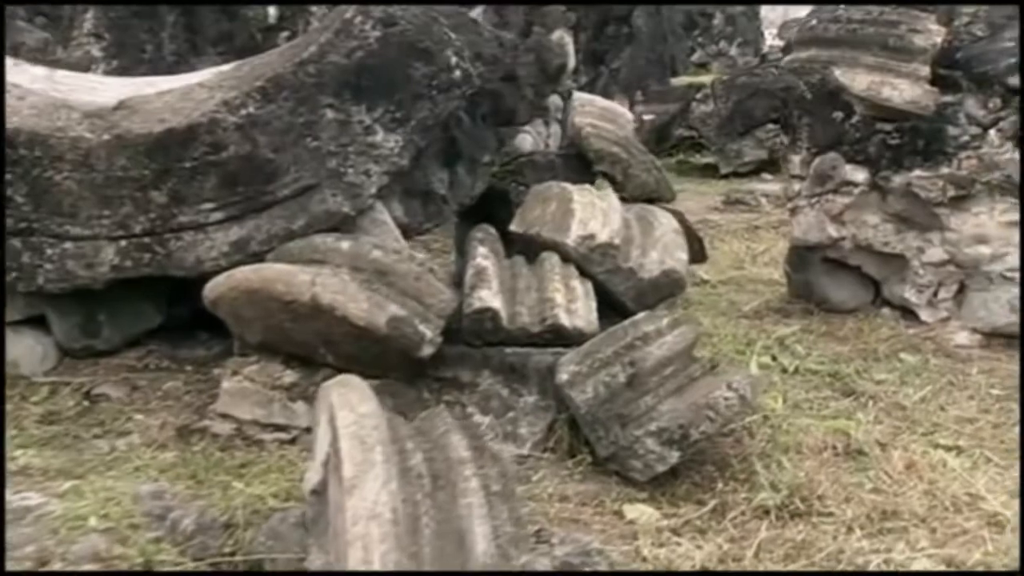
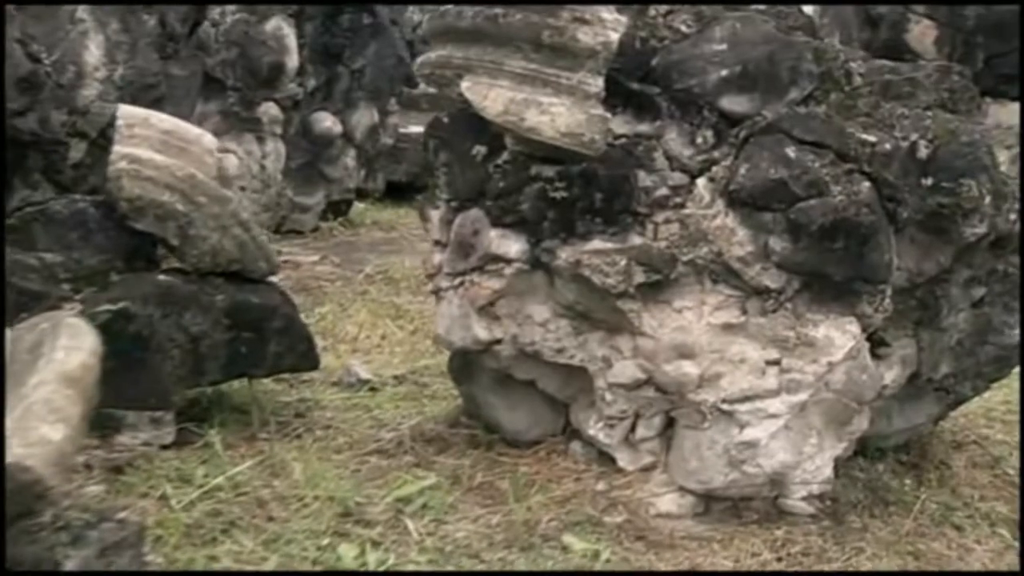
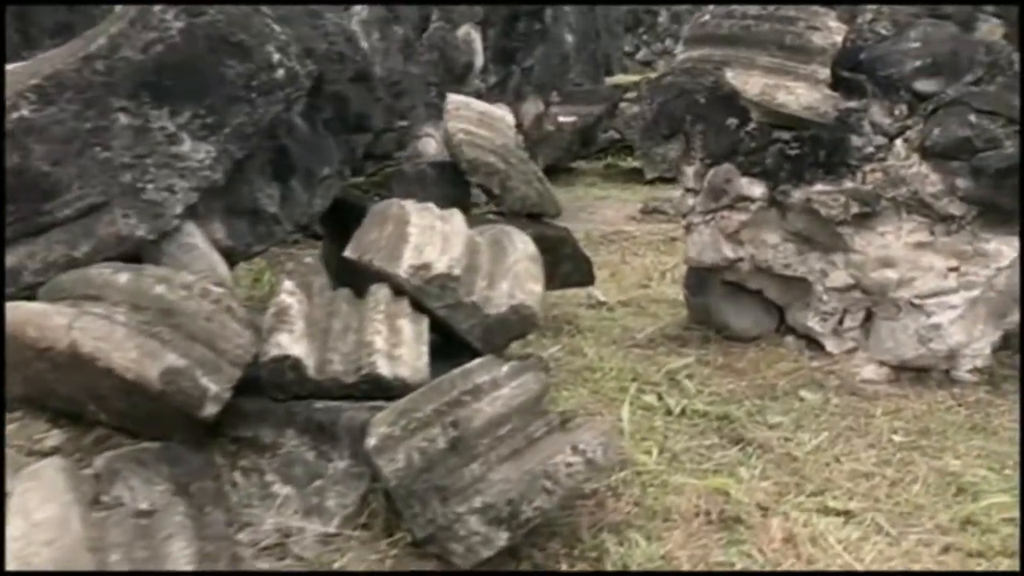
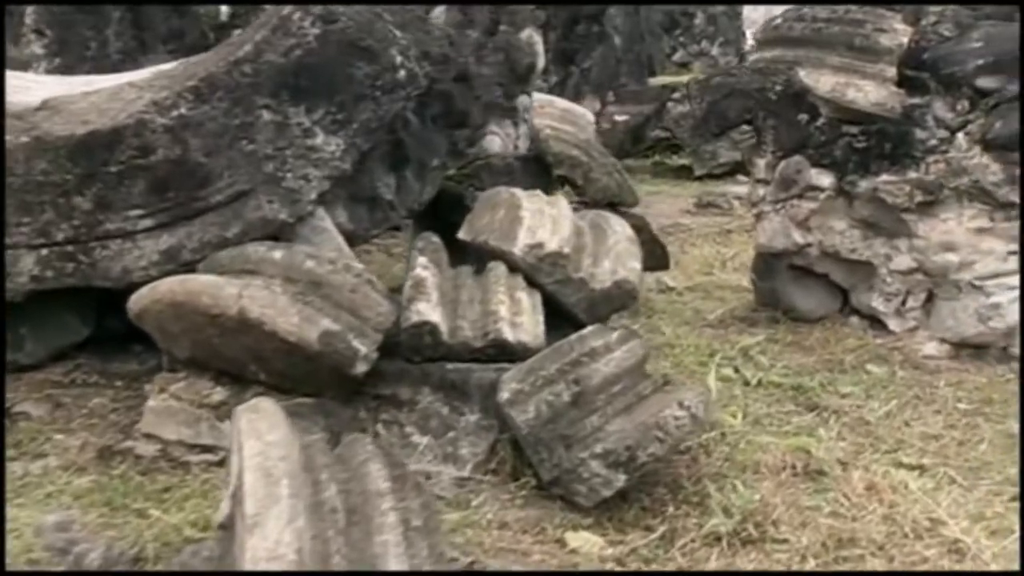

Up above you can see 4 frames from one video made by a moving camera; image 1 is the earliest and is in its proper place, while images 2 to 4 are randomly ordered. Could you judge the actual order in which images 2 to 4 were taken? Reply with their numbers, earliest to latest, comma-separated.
4, 3, 2
